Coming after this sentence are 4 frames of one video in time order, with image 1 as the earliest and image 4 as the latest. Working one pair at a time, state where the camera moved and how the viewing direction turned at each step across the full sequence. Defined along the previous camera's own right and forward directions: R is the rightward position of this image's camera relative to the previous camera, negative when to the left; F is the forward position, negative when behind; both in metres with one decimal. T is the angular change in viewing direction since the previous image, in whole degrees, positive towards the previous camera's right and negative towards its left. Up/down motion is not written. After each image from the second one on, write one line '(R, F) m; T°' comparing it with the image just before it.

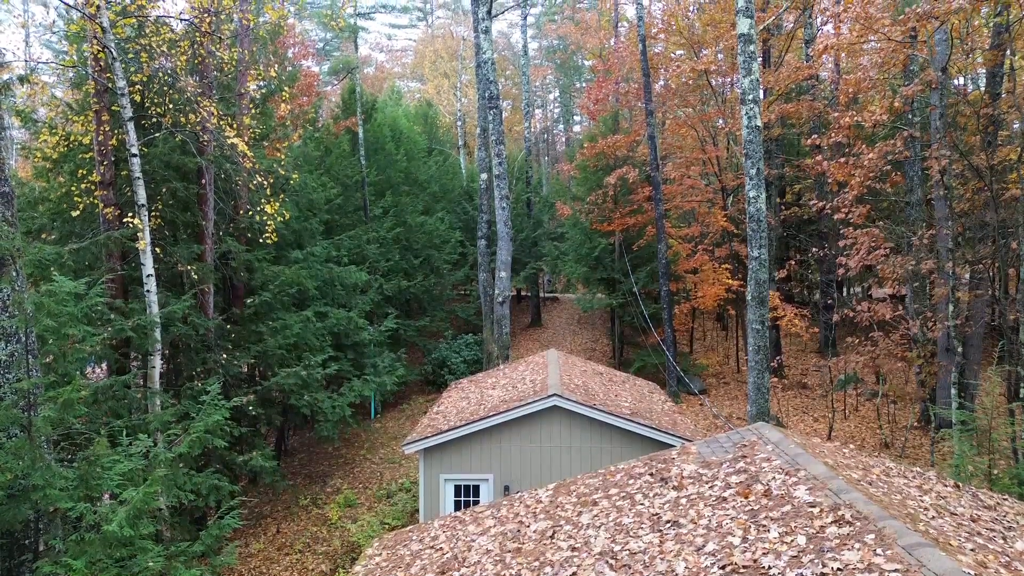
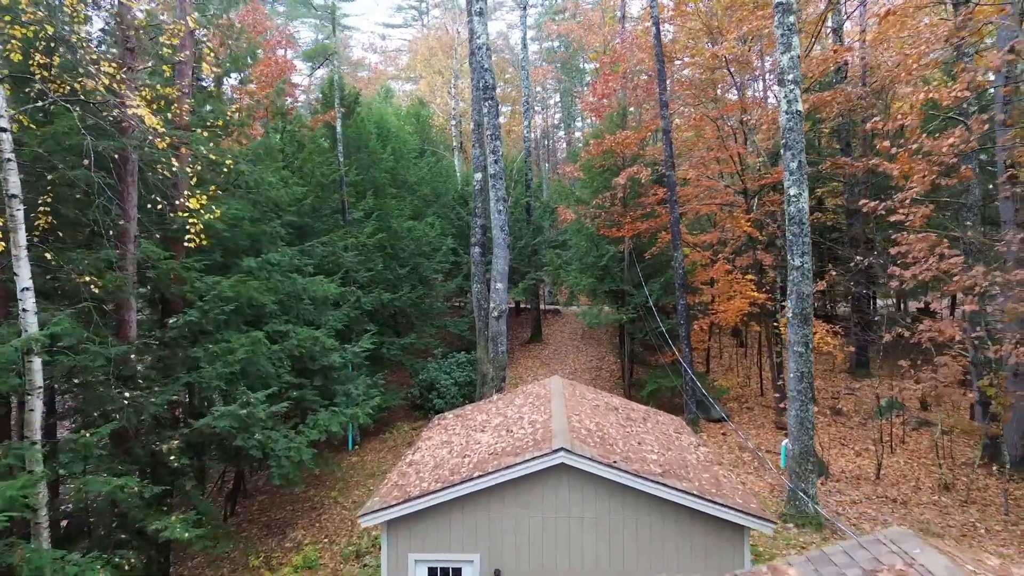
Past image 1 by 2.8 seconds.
(+0.1, +2.0) m; 0°
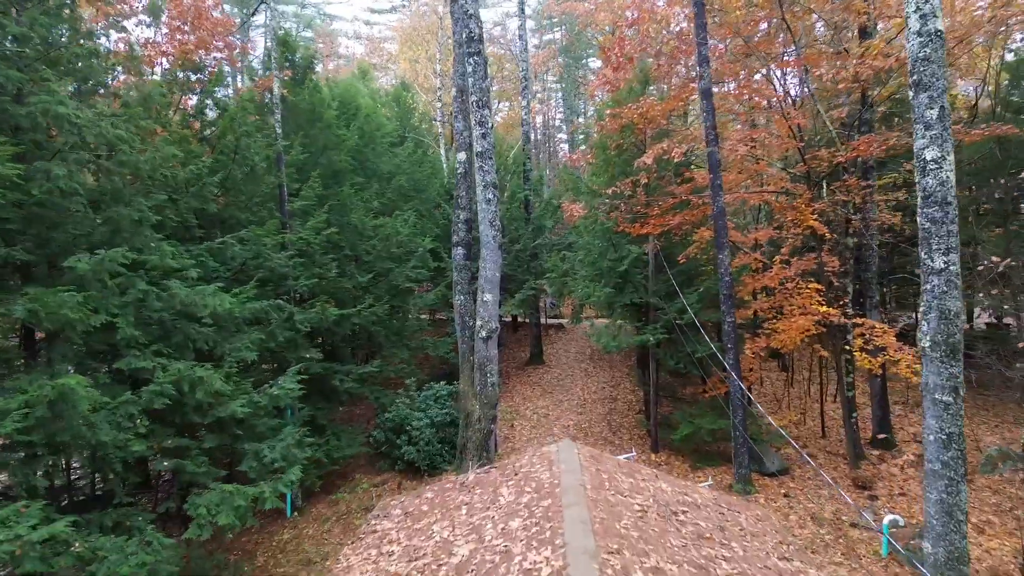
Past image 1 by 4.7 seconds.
(+0.1, +3.8) m; 0°
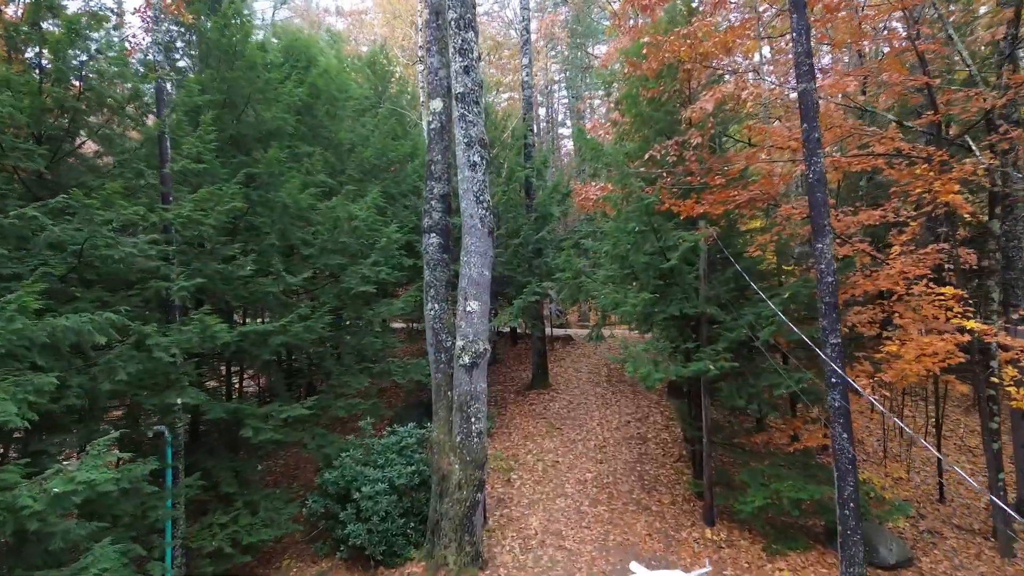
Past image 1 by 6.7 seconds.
(+0.1, +3.9) m; 0°
